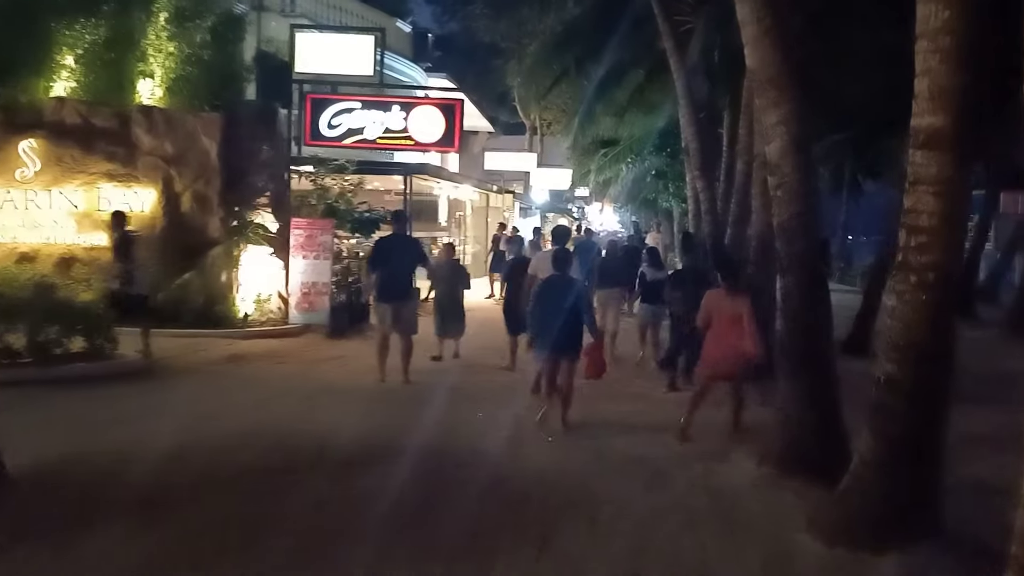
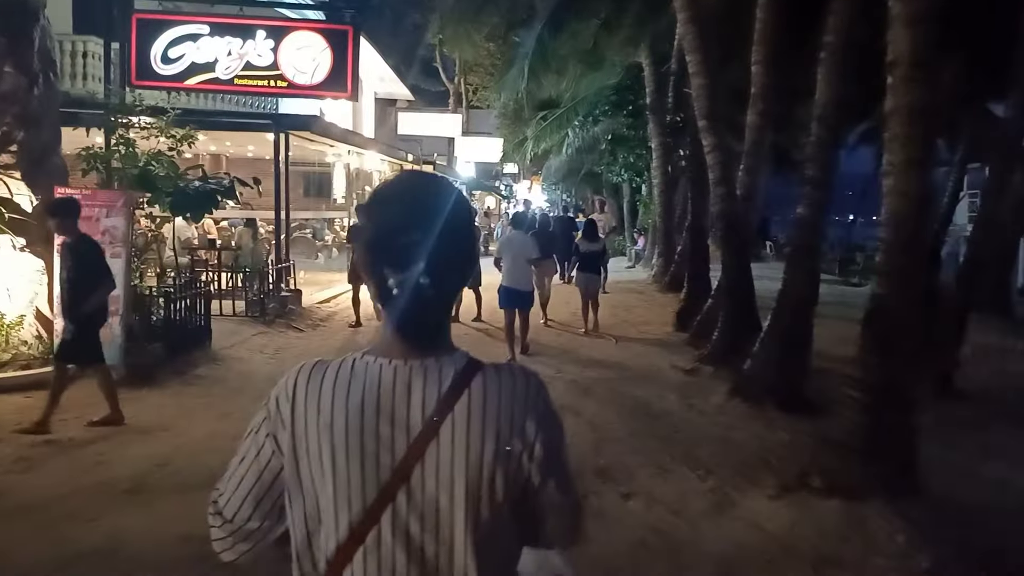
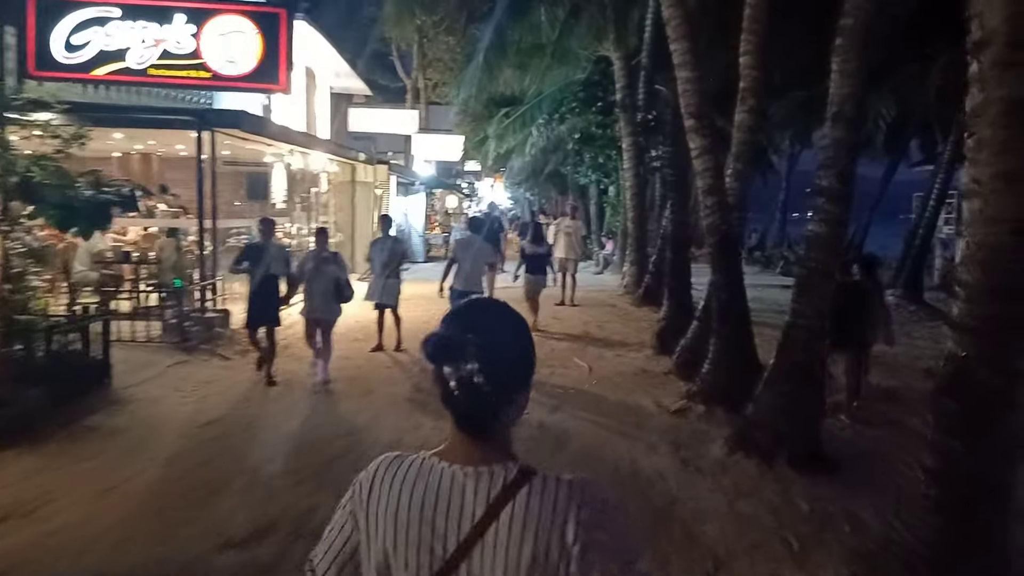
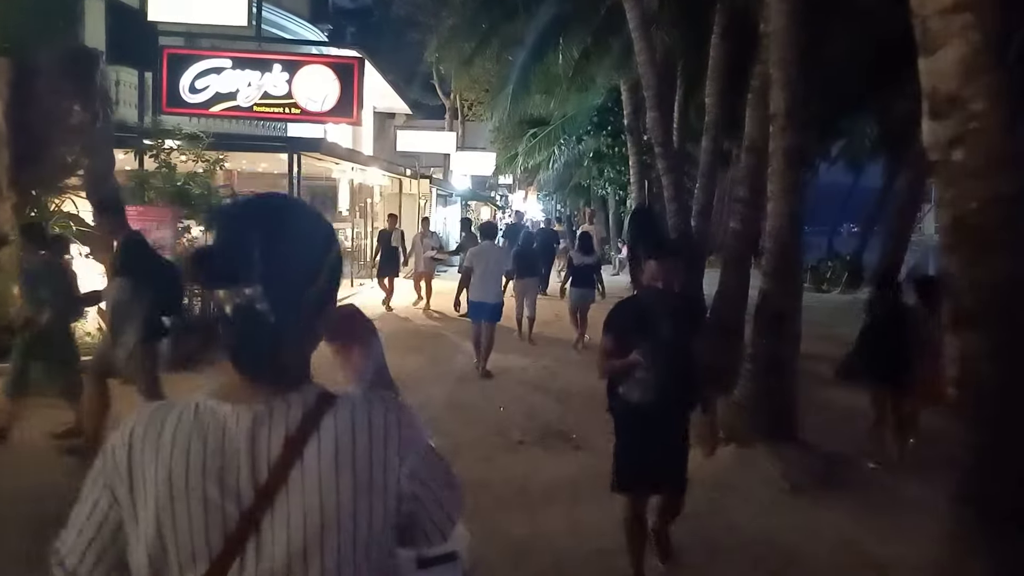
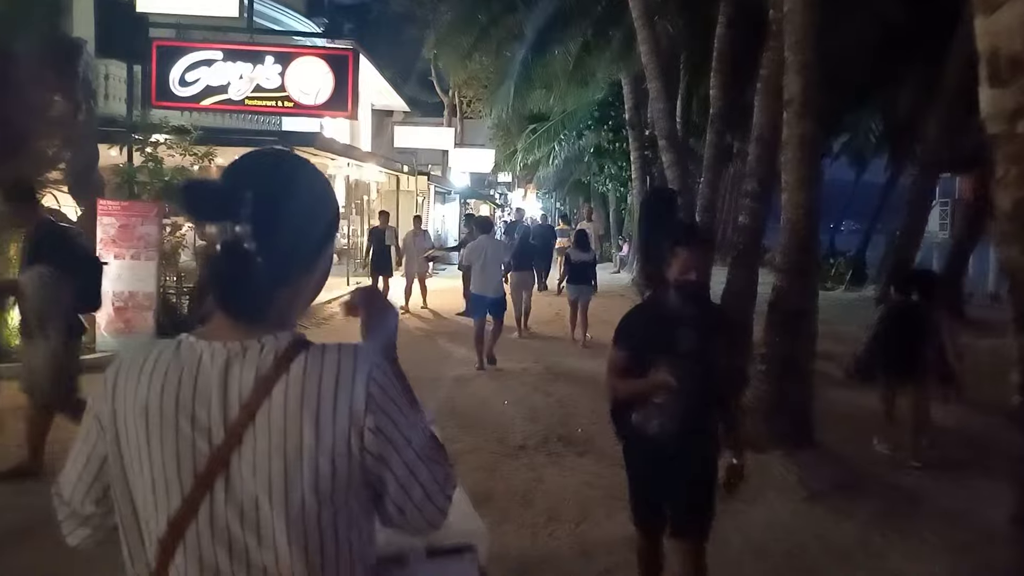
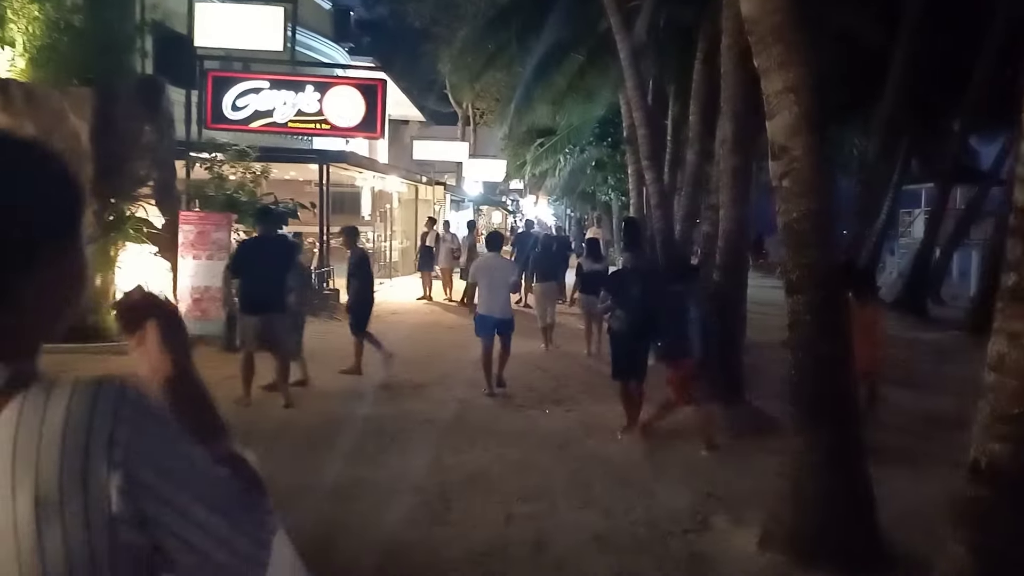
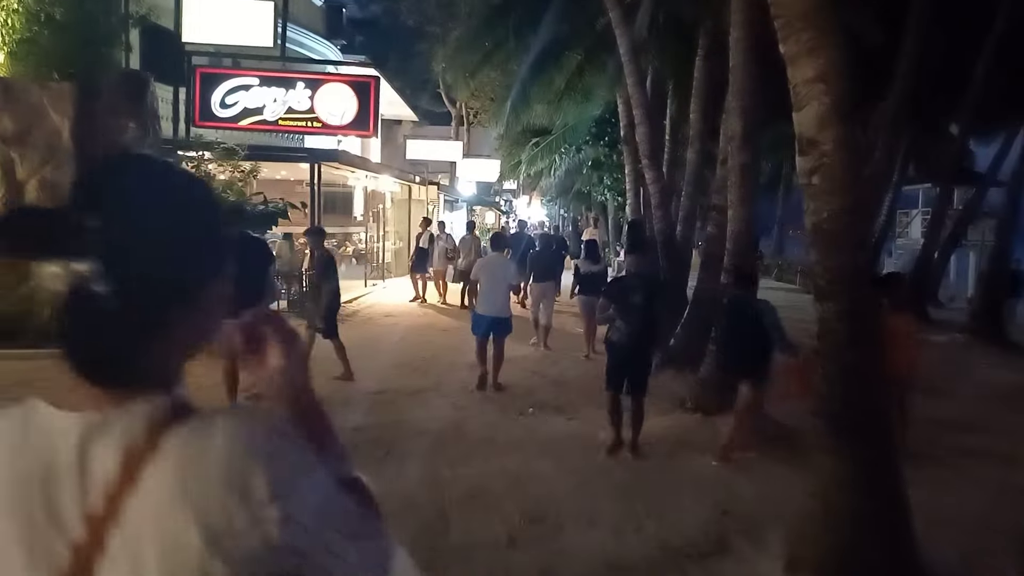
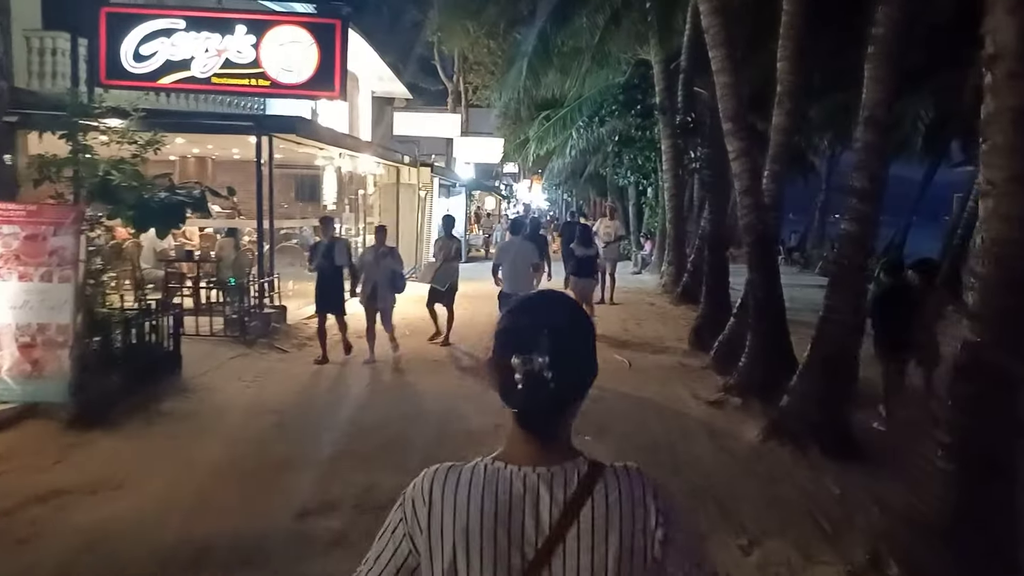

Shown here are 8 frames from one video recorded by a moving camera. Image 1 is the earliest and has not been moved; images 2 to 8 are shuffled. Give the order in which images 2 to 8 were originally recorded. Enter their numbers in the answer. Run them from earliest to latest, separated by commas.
6, 7, 4, 5, 2, 8, 3
